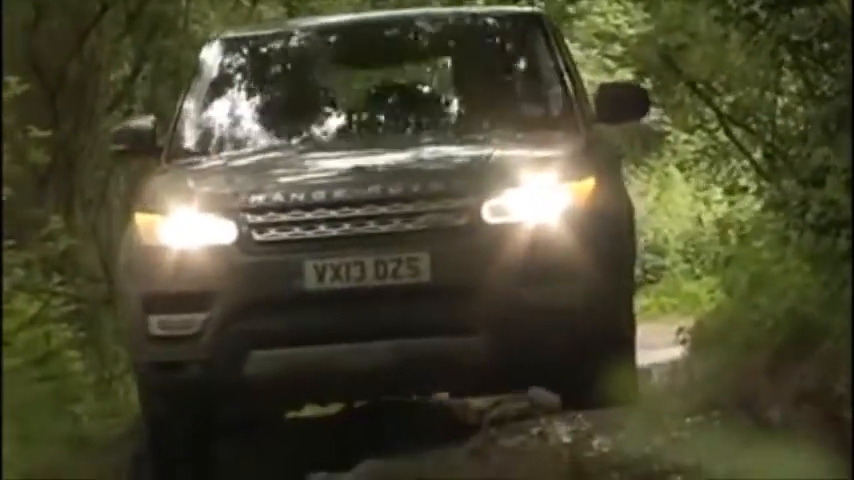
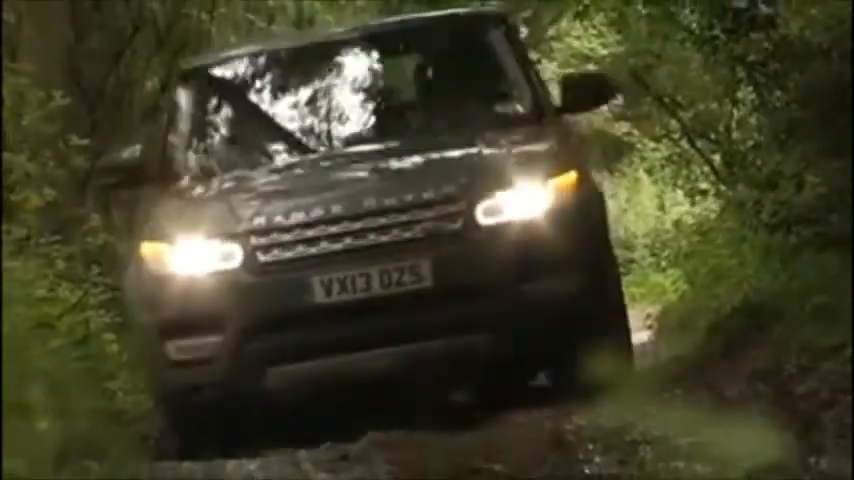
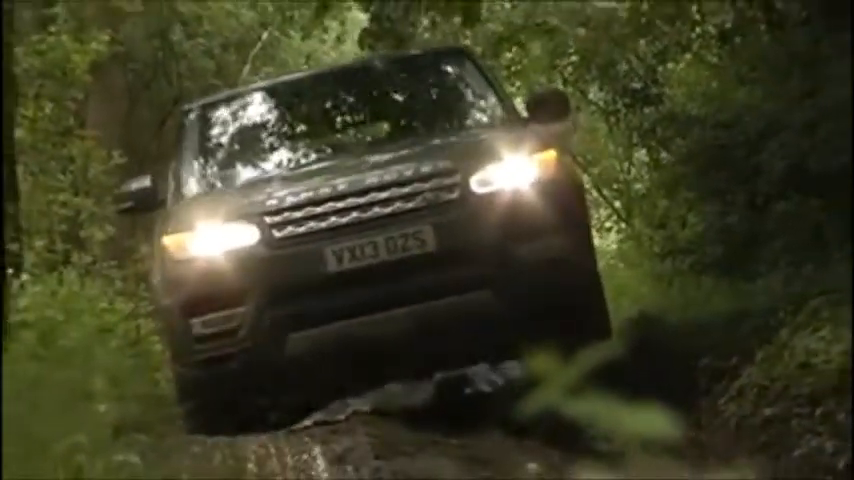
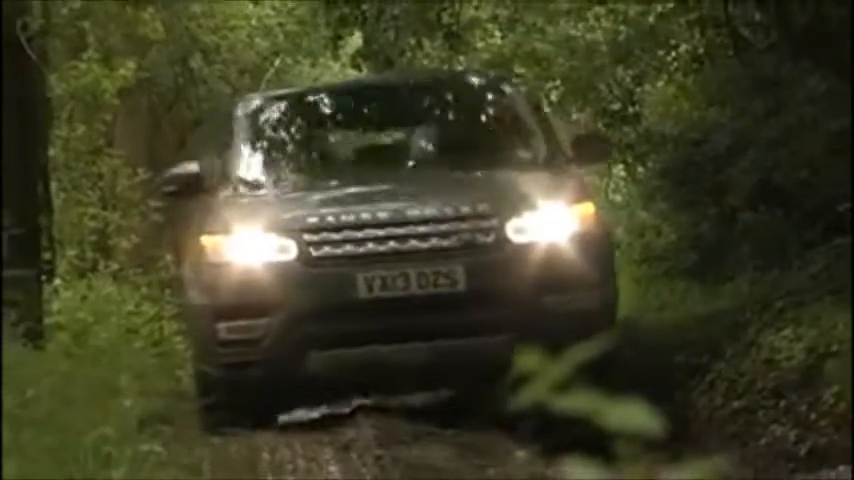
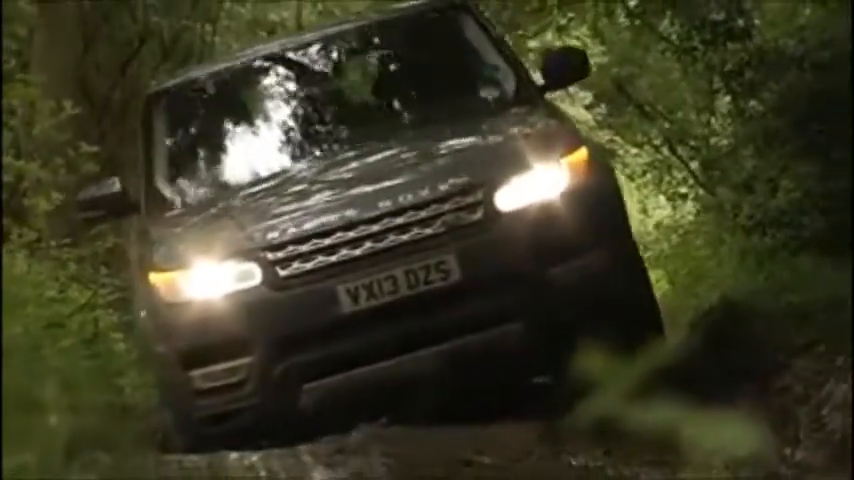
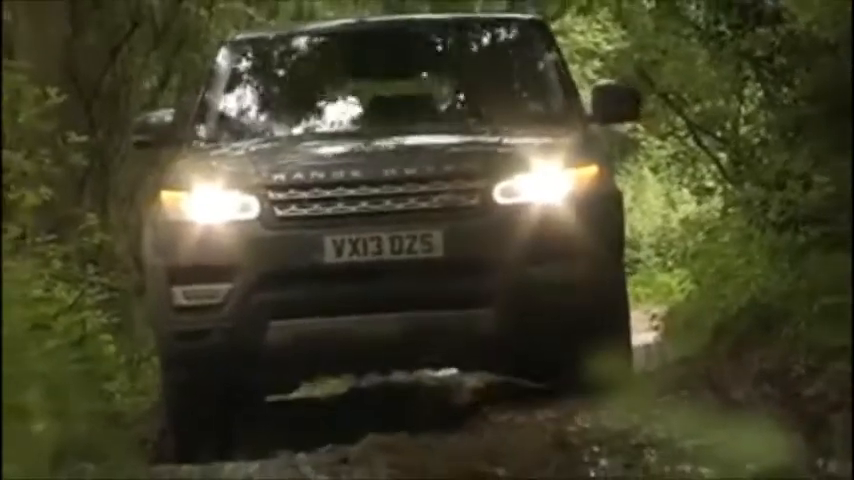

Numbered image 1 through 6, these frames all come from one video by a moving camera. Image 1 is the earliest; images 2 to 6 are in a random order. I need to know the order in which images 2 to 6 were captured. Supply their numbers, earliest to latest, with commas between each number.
6, 2, 5, 3, 4
